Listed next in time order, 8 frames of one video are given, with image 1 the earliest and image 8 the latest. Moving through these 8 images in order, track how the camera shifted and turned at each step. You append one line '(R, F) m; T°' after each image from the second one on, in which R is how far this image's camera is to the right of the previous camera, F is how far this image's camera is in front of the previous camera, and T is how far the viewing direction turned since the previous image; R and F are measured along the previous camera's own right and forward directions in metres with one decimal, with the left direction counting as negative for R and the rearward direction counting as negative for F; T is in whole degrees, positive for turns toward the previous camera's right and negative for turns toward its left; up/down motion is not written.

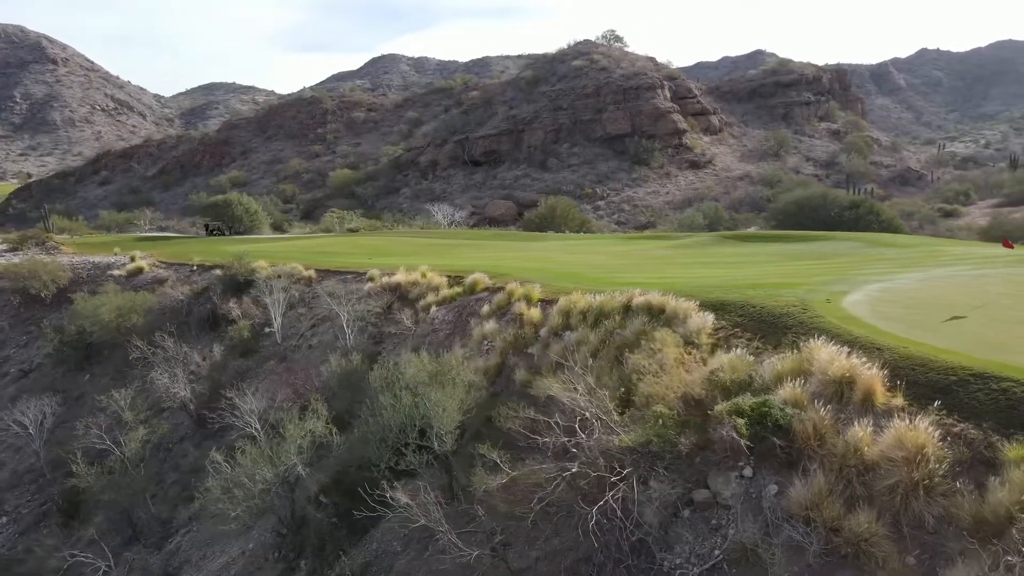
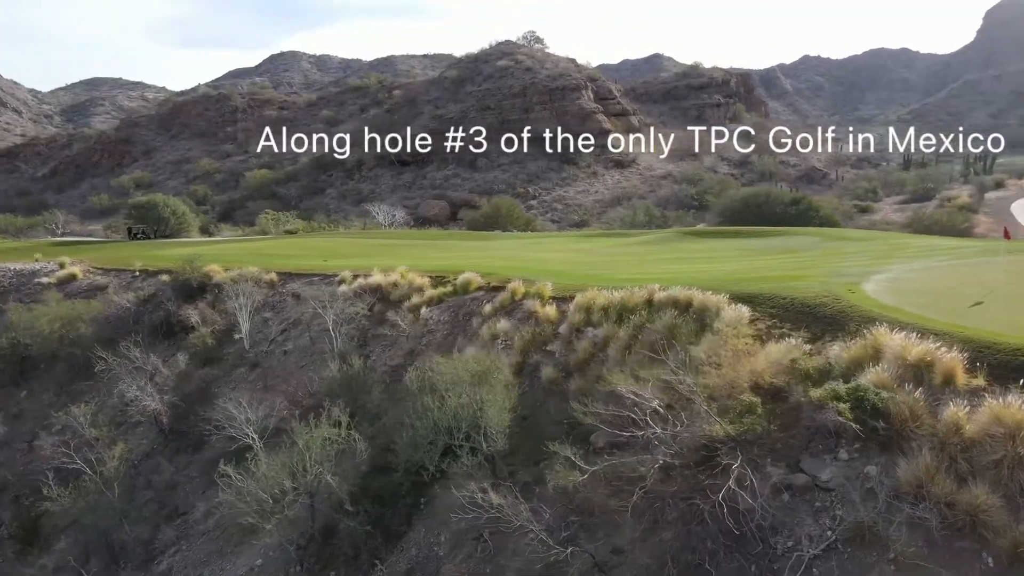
(-1.3, +0.1) m; +7°
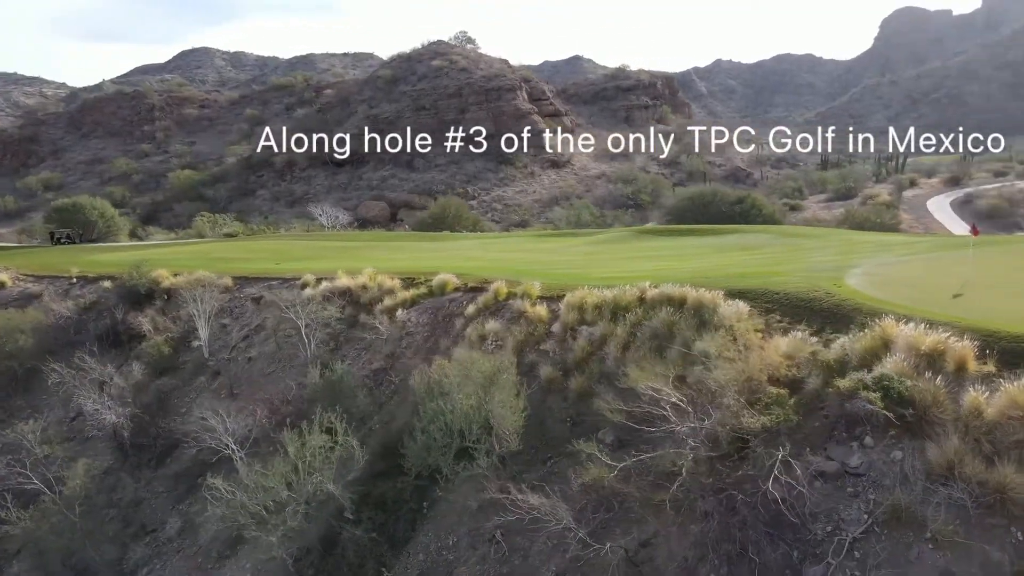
(-0.8, 0.0) m; +6°
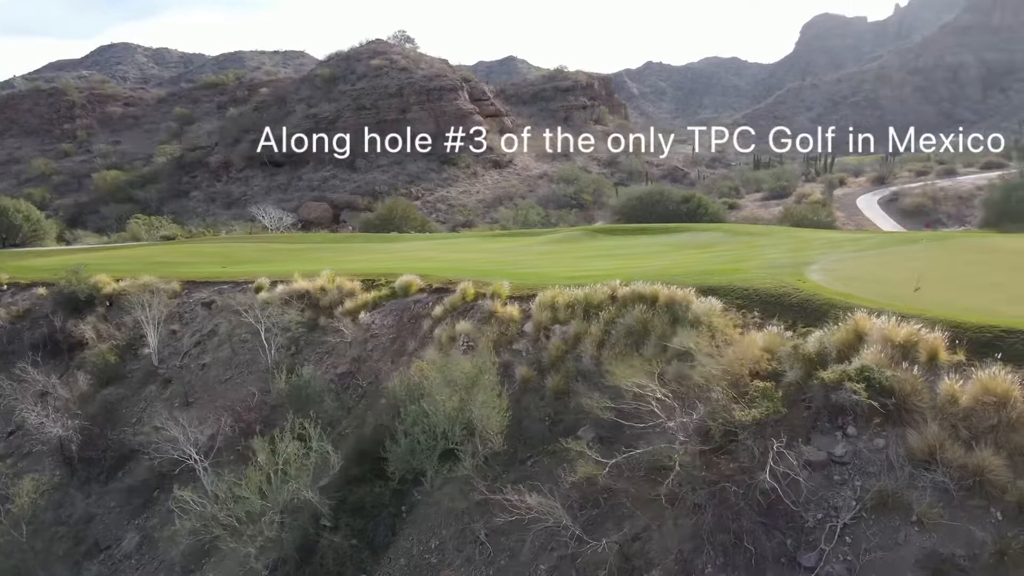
(-0.4, 0.0) m; +5°
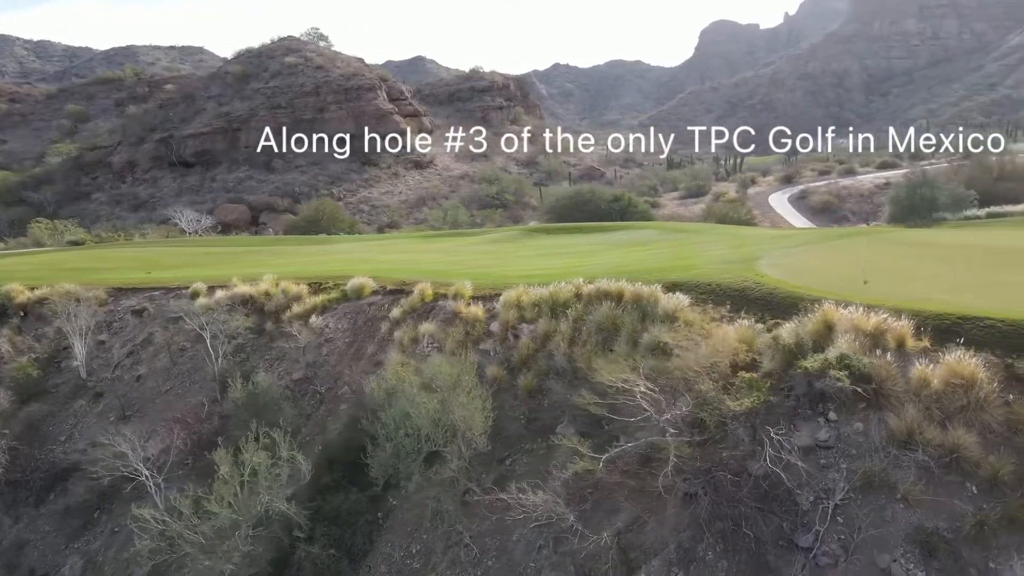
(-0.6, 0.0) m; +7°
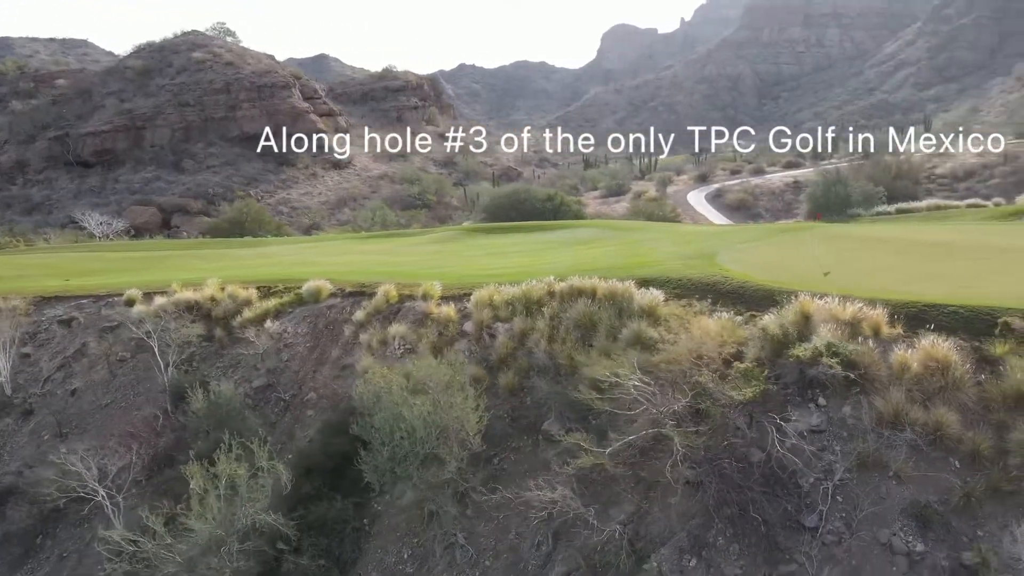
(-0.7, 0.0) m; +7°
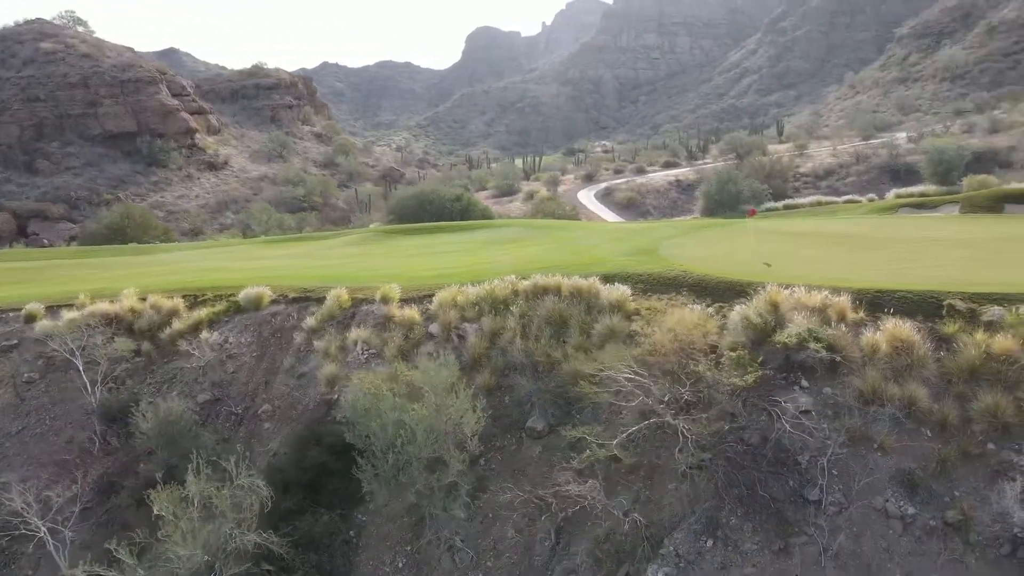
(-1.1, +0.1) m; +10°
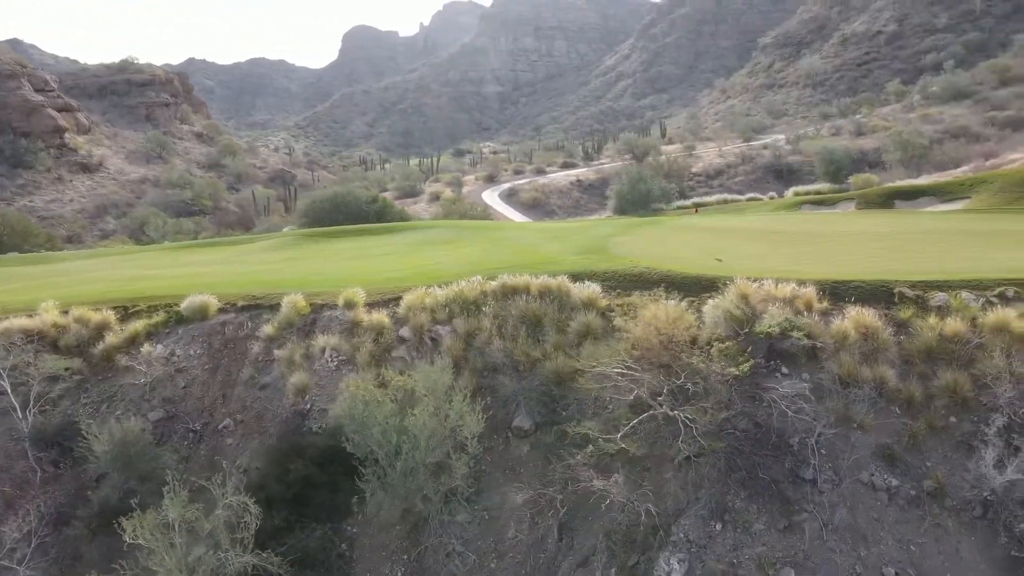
(-1.0, +0.1) m; +9°
